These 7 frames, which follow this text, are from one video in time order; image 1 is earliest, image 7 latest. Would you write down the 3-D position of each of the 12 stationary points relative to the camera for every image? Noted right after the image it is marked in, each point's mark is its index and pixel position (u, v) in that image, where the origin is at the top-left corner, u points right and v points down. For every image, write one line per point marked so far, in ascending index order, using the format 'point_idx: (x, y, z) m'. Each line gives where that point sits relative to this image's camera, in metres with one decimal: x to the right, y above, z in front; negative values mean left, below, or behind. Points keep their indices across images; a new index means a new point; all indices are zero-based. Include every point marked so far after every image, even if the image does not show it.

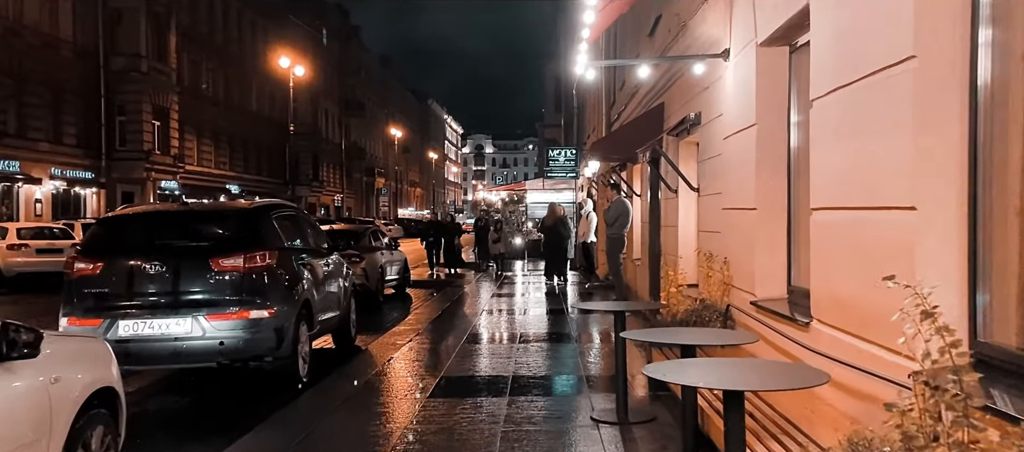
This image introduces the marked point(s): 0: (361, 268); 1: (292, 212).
0: (-2.9, -0.8, +16.9) m
1: (-2.4, +0.2, +9.7) m
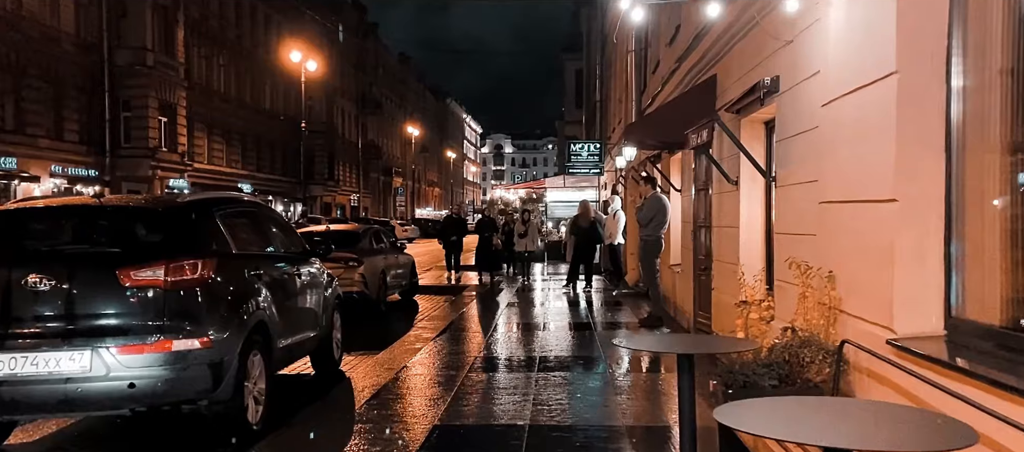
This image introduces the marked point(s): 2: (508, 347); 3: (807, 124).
0: (-2.6, -0.8, +14.9) m
1: (-2.3, +0.2, +7.7) m
2: (0.0, -1.5, +10.7) m
3: (+1.9, +0.7, +5.7) m
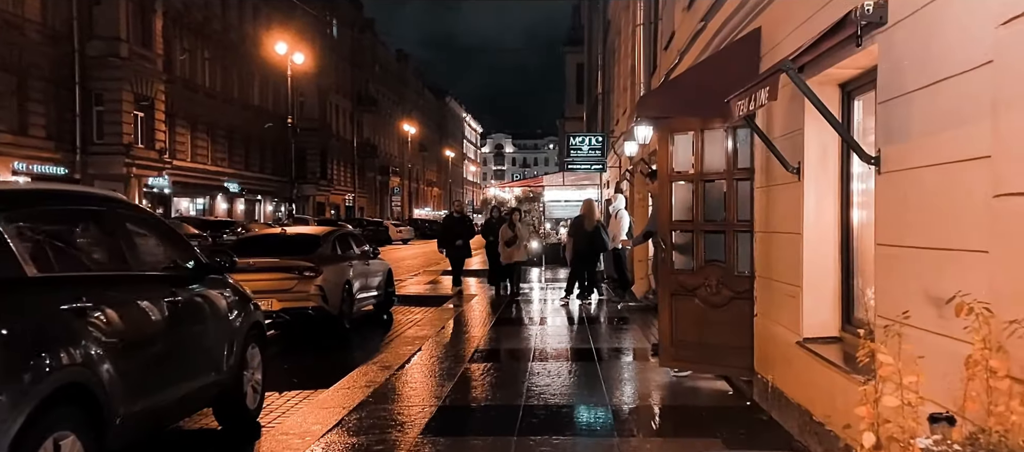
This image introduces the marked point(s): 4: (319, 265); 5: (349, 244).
0: (-2.8, -0.9, +12.6) m
1: (-2.5, +0.1, +5.3) m
2: (-0.2, -1.5, +8.3) m
3: (+1.7, +0.6, +3.3) m
4: (-2.8, -0.6, +12.8) m
5: (-2.8, -0.3, +14.9) m
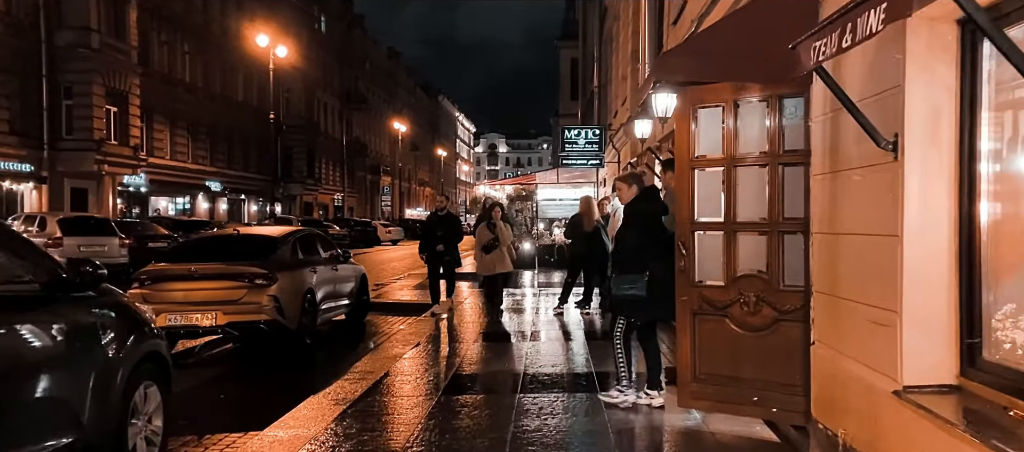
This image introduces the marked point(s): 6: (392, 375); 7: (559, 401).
0: (-3.0, -0.9, +10.8) m
1: (-2.6, +0.1, +3.5) m
2: (-0.3, -1.5, +6.6) m
3: (+1.6, +0.6, +1.5) m
4: (-3.0, -0.6, +11.0) m
5: (-2.9, -0.3, +13.1) m
6: (-1.2, -1.5, +8.9) m
7: (+0.4, -1.5, +7.4) m
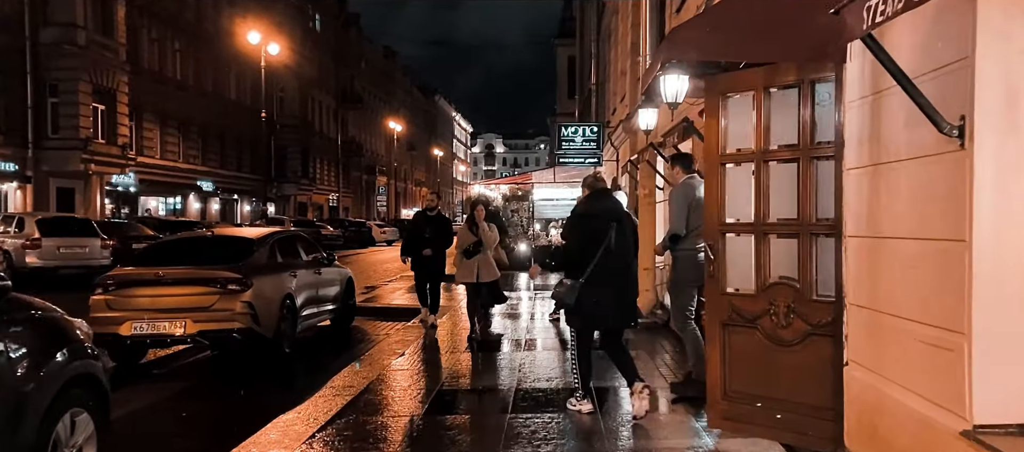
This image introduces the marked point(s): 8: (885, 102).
0: (-3.1, -0.9, +10.0) m
1: (-2.6, +0.1, +2.8) m
2: (-0.4, -1.5, +5.8) m
3: (+1.5, +0.6, +0.8) m
4: (-3.1, -0.6, +10.2) m
5: (-3.0, -0.3, +12.4) m
6: (-1.3, -1.6, +8.2) m
7: (+0.3, -1.5, +6.7) m
8: (+1.9, +0.6, +4.5) m
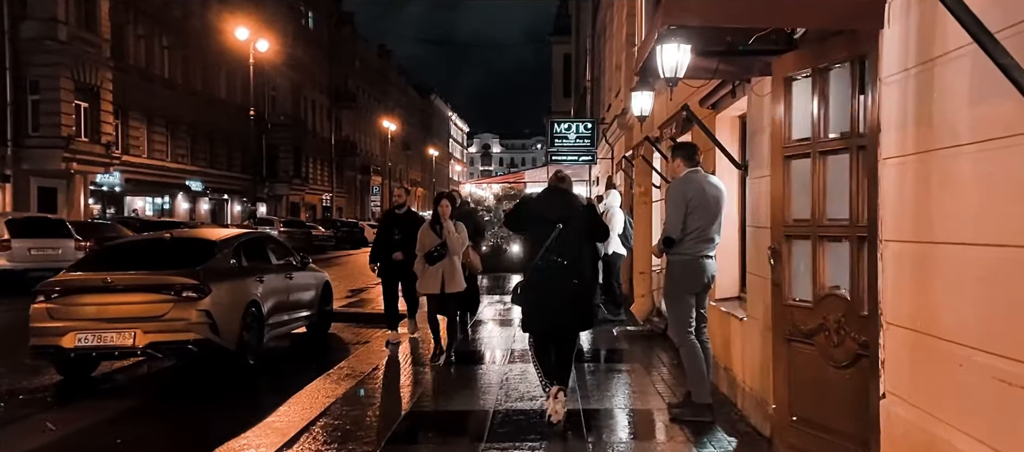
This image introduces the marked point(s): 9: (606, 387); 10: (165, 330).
0: (-3.3, -0.9, +9.1) m
1: (-2.8, +0.1, +1.9) m
2: (-0.5, -1.5, +4.9) m
3: (+1.4, +0.6, -0.1) m
4: (-3.2, -0.6, +9.3) m
5: (-3.2, -0.3, +11.5) m
6: (-1.5, -1.6, +7.3) m
7: (+0.1, -1.5, +5.8) m
8: (+1.8, +0.6, +3.7) m
9: (+0.9, -1.5, +8.0) m
10: (-3.5, -1.1, +9.0) m
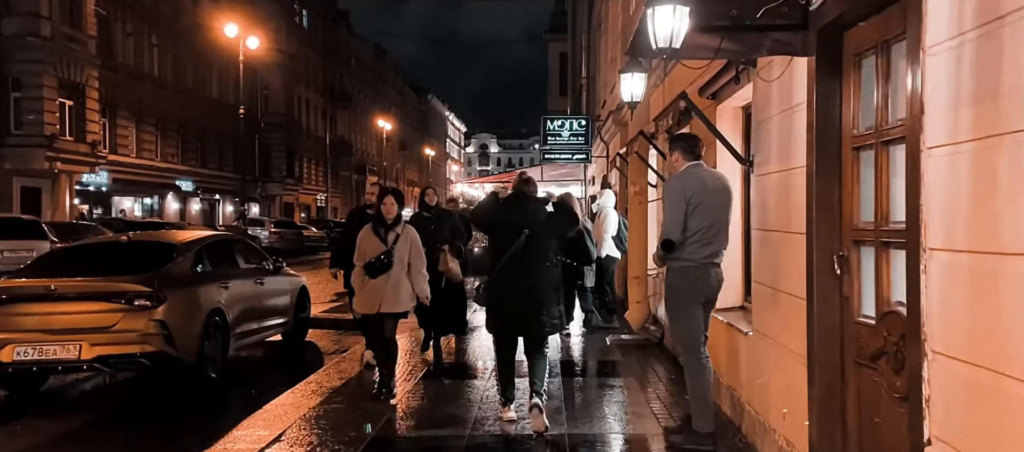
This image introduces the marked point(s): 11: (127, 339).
0: (-3.4, -0.9, +8.4) m
1: (-3.0, +0.1, +1.1) m
2: (-0.7, -1.6, +4.2) m
3: (+1.2, +0.6, -0.8) m
4: (-3.4, -0.6, +8.6) m
5: (-3.4, -0.4, +10.7) m
6: (-1.6, -1.6, +6.5) m
7: (0.0, -1.5, +5.1) m
8: (+1.6, +0.6, +2.9) m
9: (+0.7, -1.5, +7.2) m
10: (-3.7, -1.1, +8.2) m
11: (-3.6, -1.1, +8.2) m
